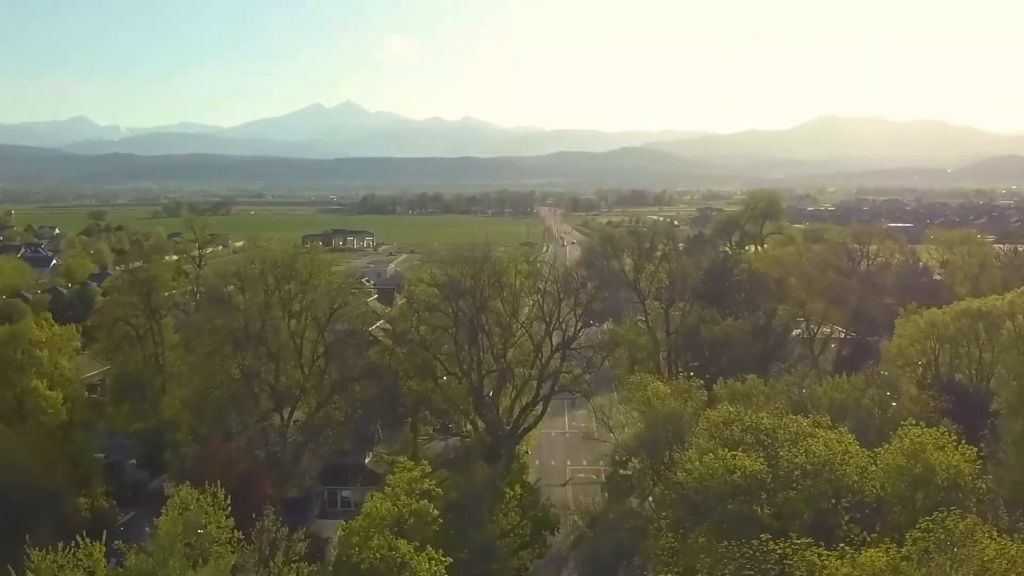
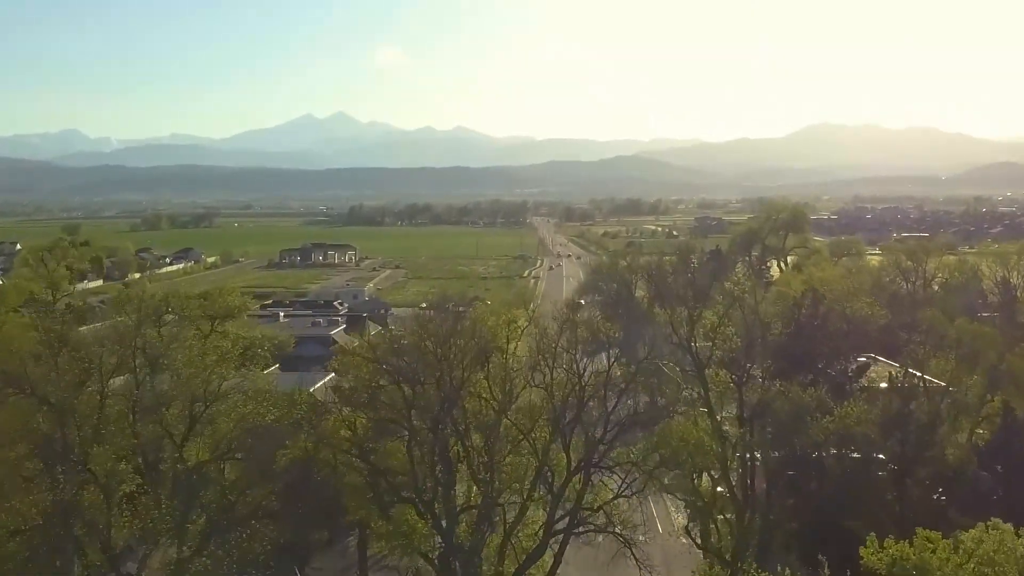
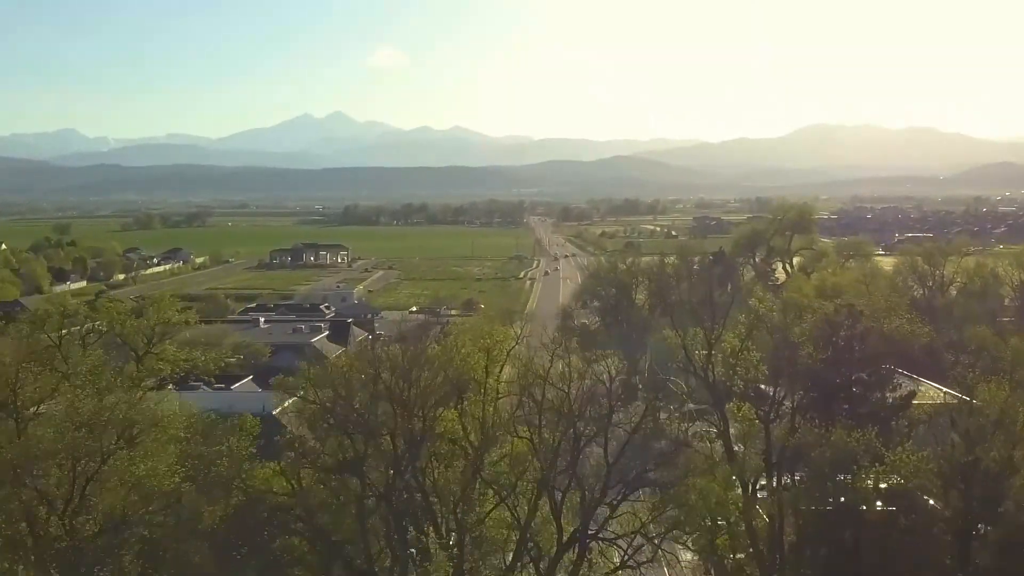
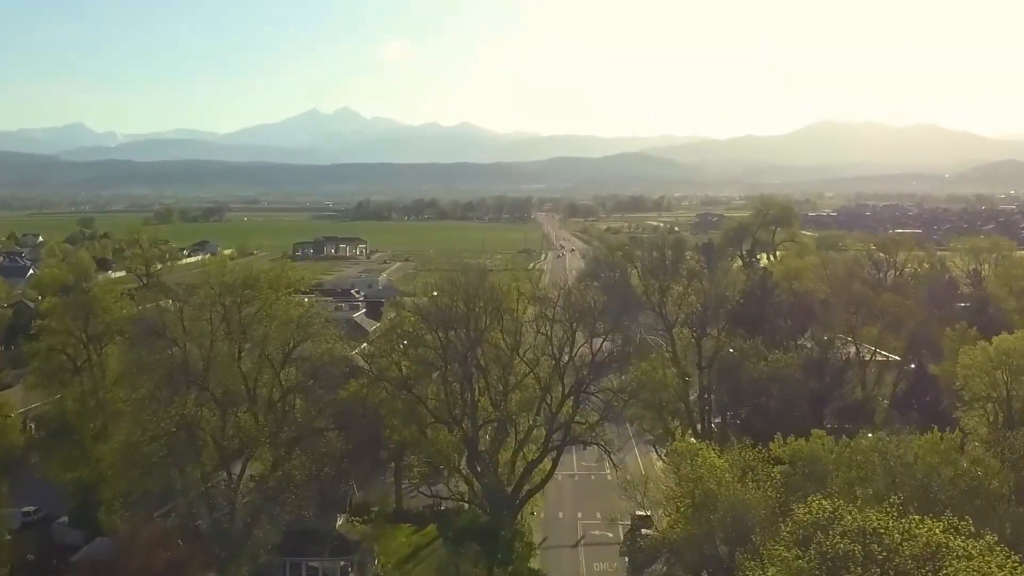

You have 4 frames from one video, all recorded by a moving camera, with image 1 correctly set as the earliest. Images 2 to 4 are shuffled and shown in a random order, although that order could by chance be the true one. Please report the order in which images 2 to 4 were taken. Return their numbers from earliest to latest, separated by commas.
4, 2, 3
